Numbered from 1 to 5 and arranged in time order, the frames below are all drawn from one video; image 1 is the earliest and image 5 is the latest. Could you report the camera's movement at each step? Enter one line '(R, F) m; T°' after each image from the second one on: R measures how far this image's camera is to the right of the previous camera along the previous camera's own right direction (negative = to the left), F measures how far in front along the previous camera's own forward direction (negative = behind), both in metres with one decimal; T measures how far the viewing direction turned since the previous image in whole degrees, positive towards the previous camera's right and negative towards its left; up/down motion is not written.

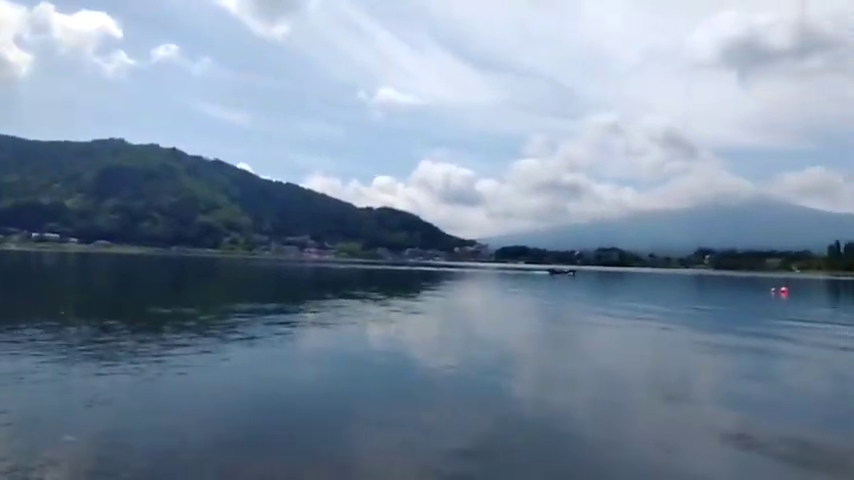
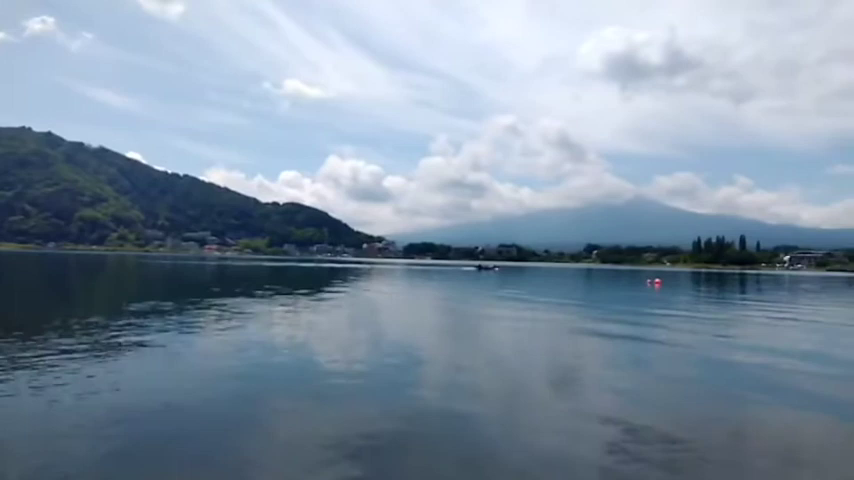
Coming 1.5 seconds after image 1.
(+0.5, +0.4) m; -19°
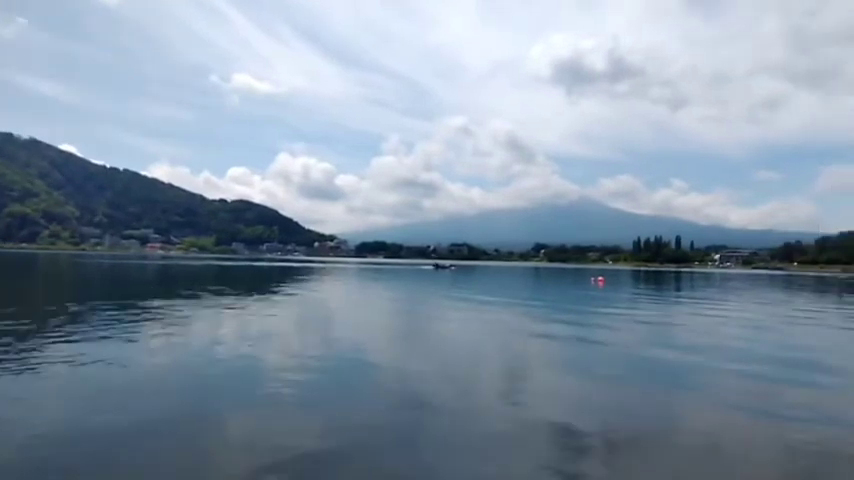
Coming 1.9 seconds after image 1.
(-0.1, -0.2) m; +6°
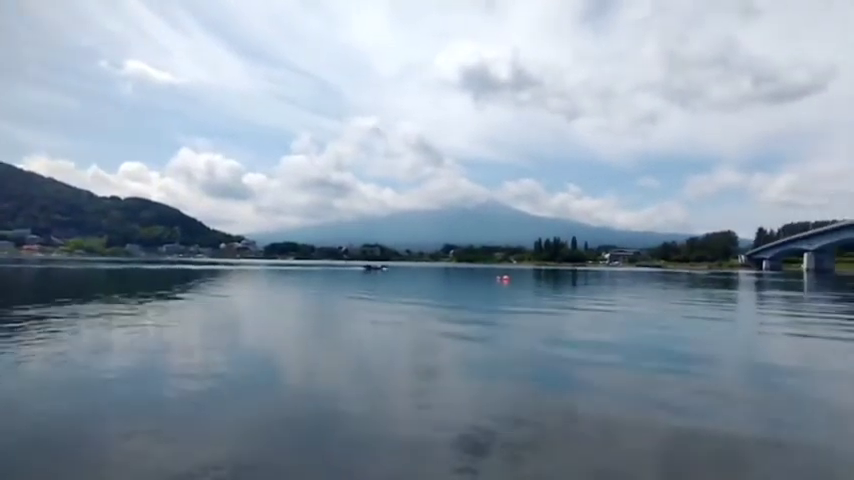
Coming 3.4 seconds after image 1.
(-0.3, -0.4) m; +10°
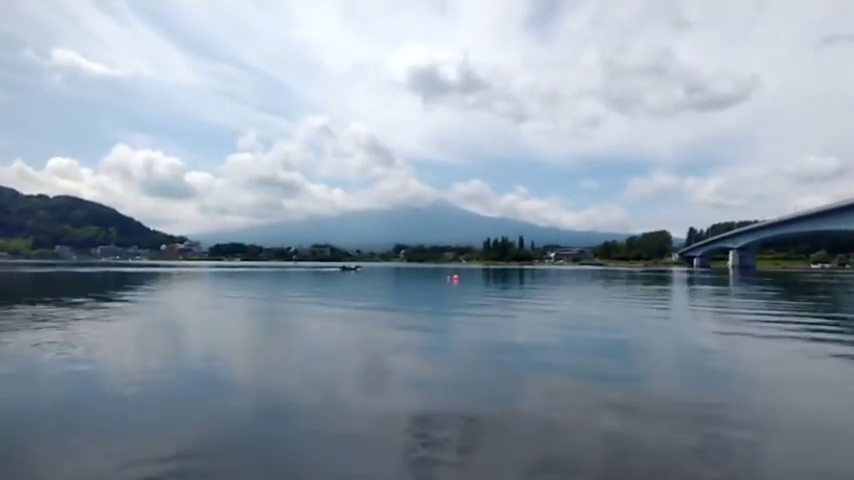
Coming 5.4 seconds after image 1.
(-0.1, -0.2) m; +6°
